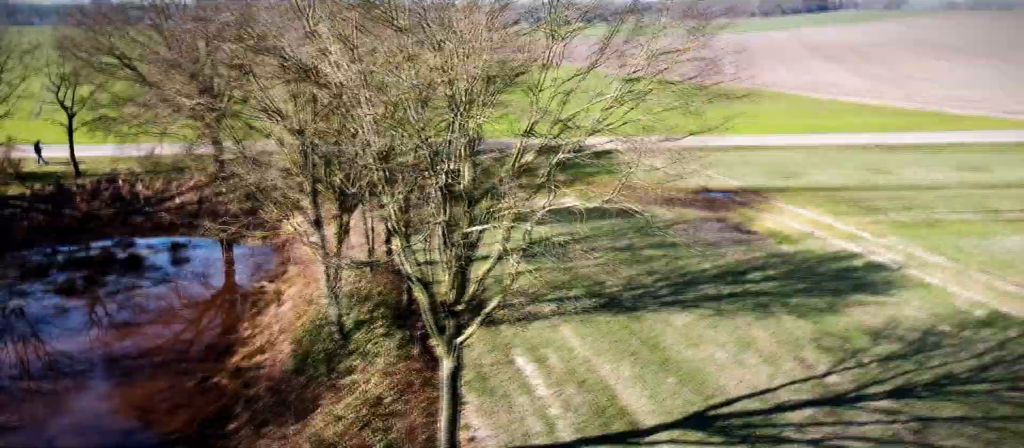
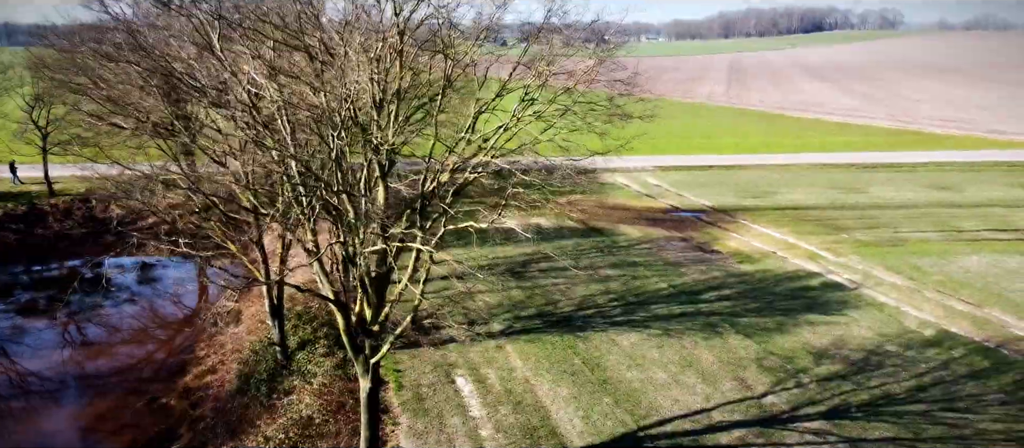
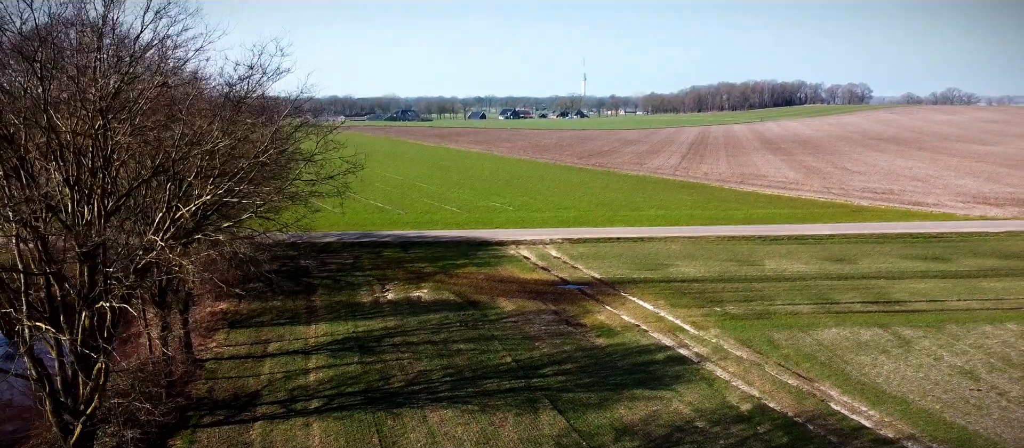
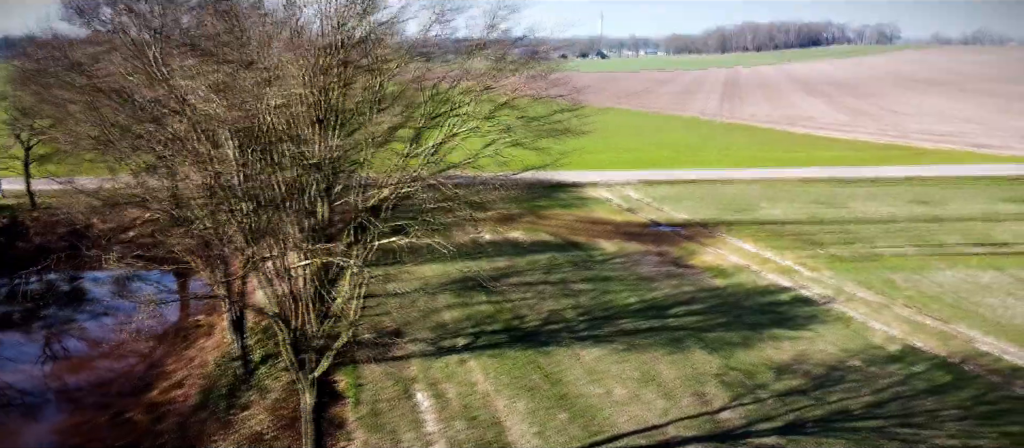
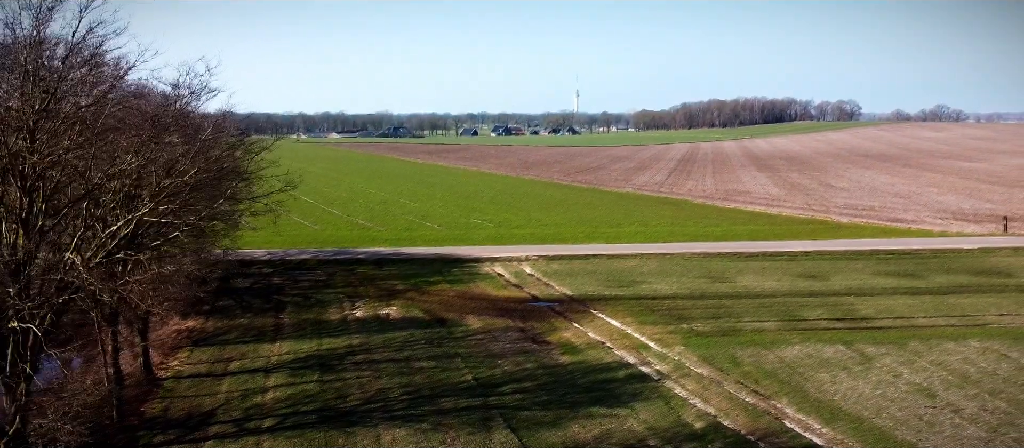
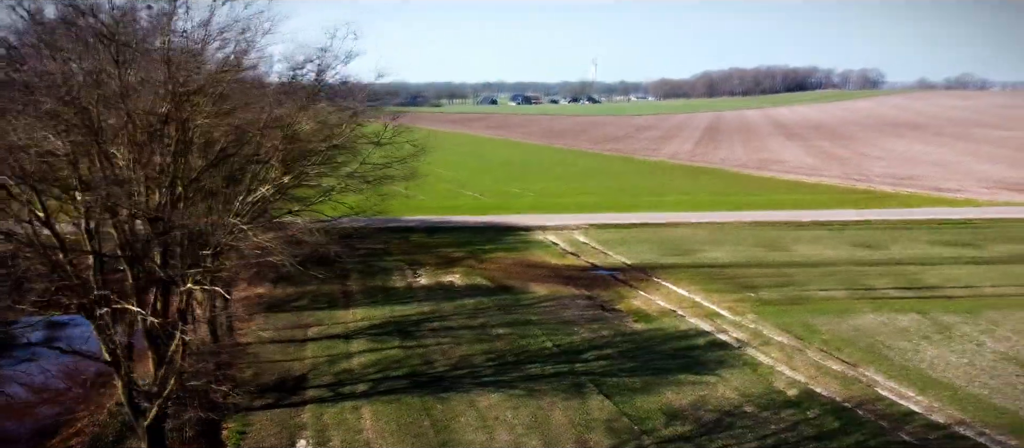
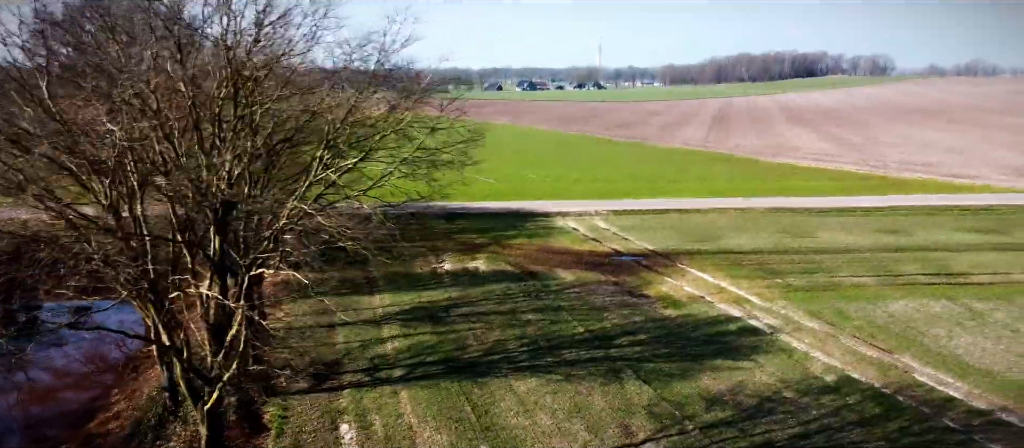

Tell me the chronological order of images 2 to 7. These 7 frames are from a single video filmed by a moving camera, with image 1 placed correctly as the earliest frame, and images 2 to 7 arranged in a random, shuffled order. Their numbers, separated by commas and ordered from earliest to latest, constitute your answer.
2, 4, 7, 6, 3, 5
